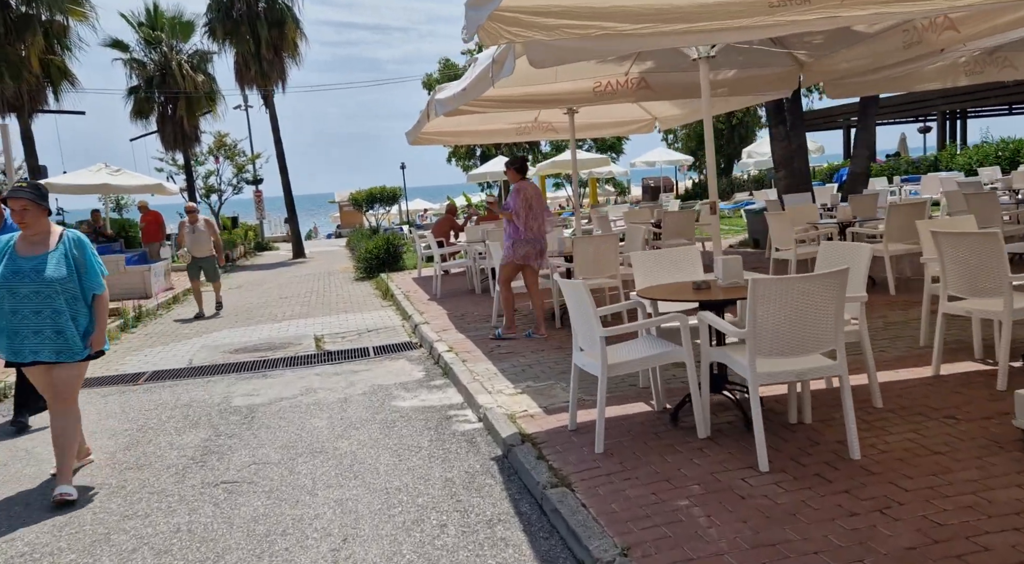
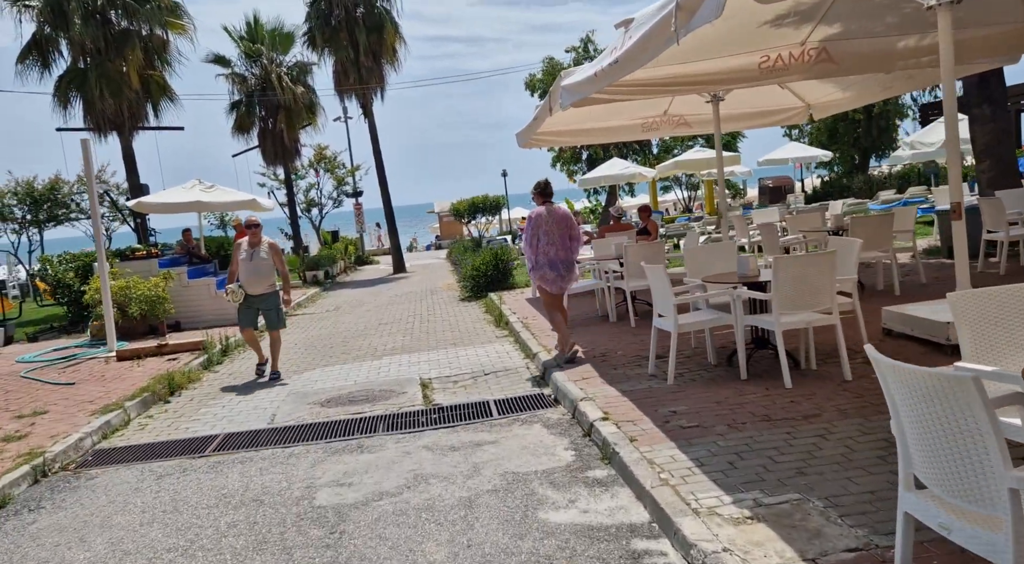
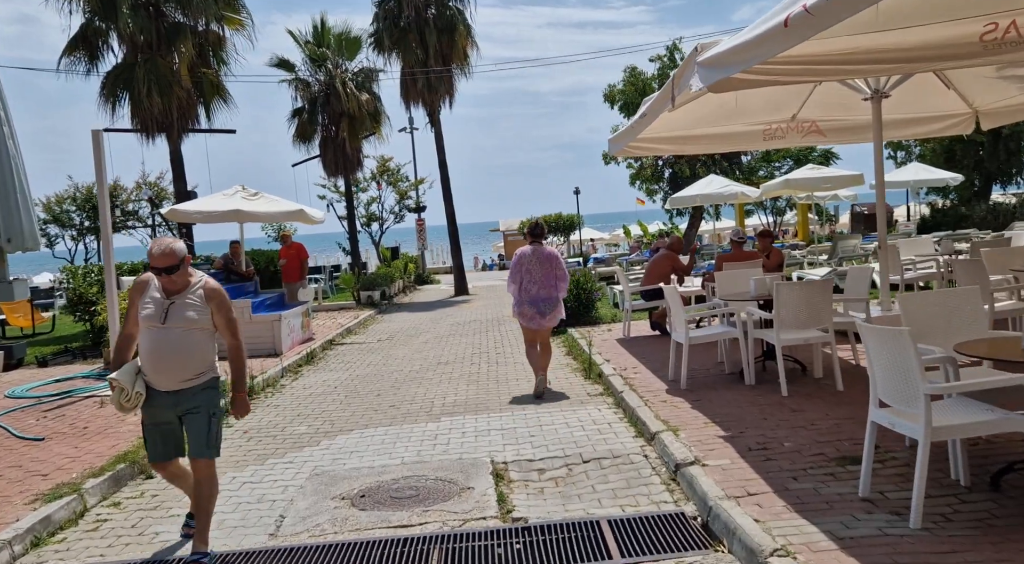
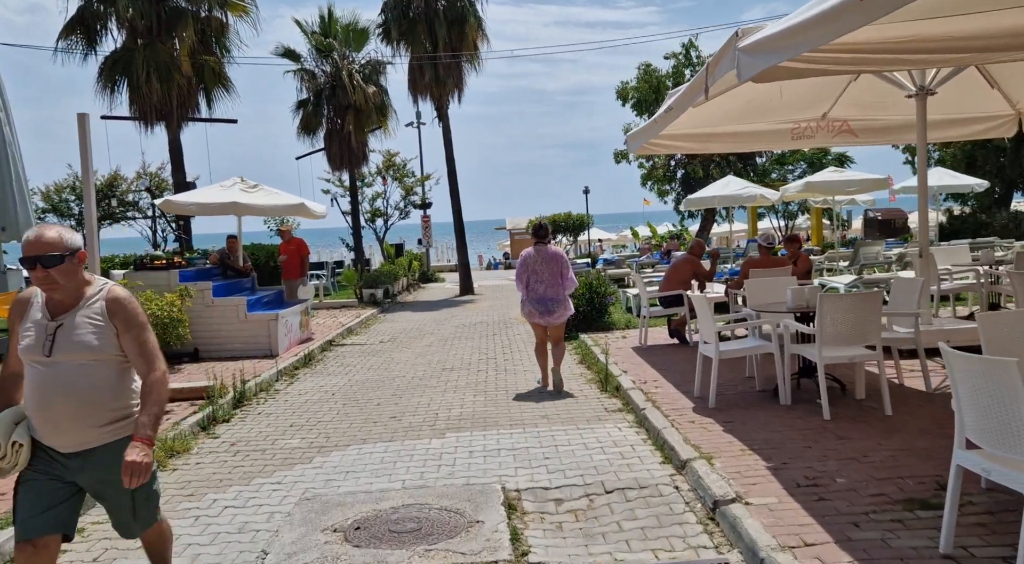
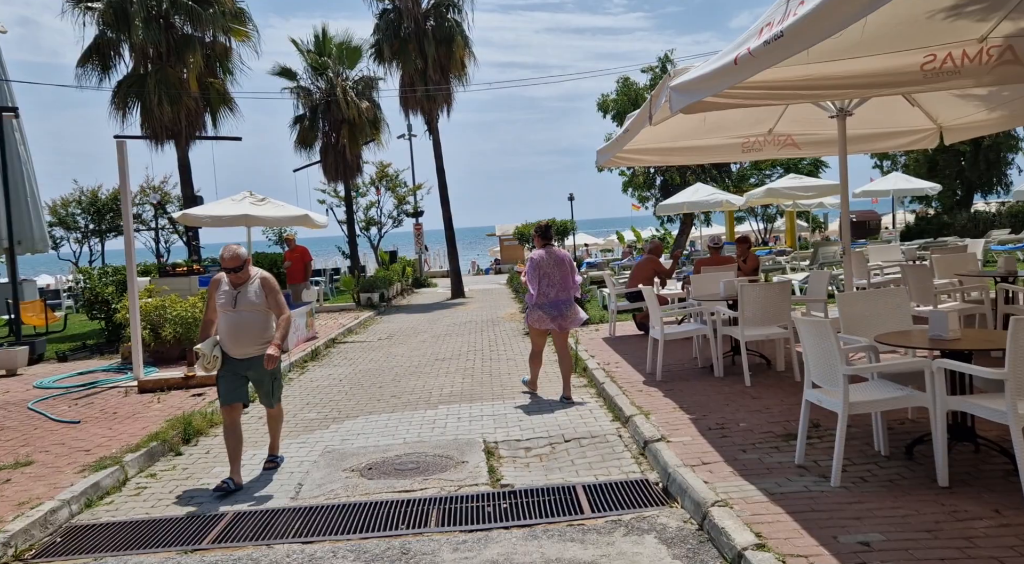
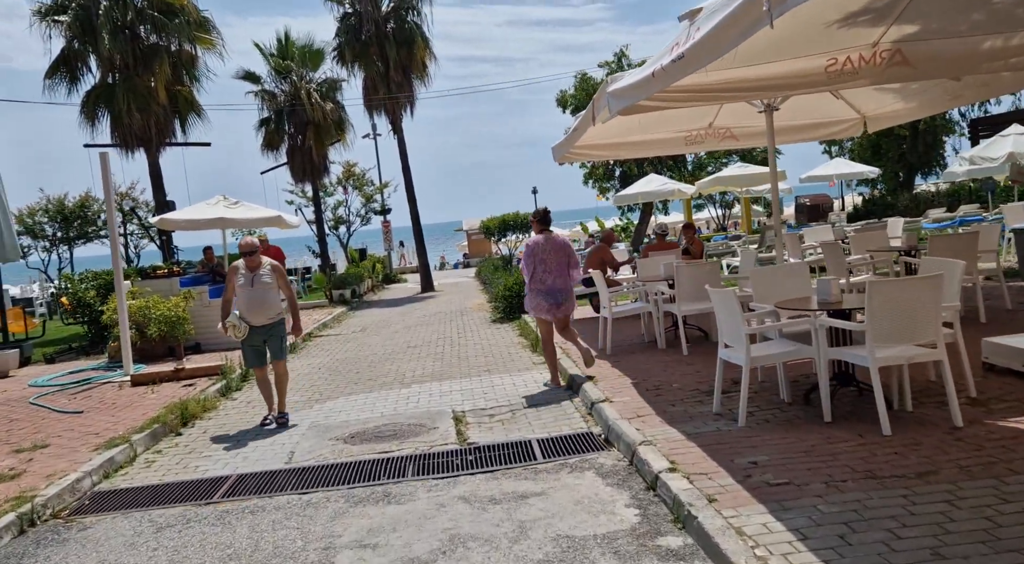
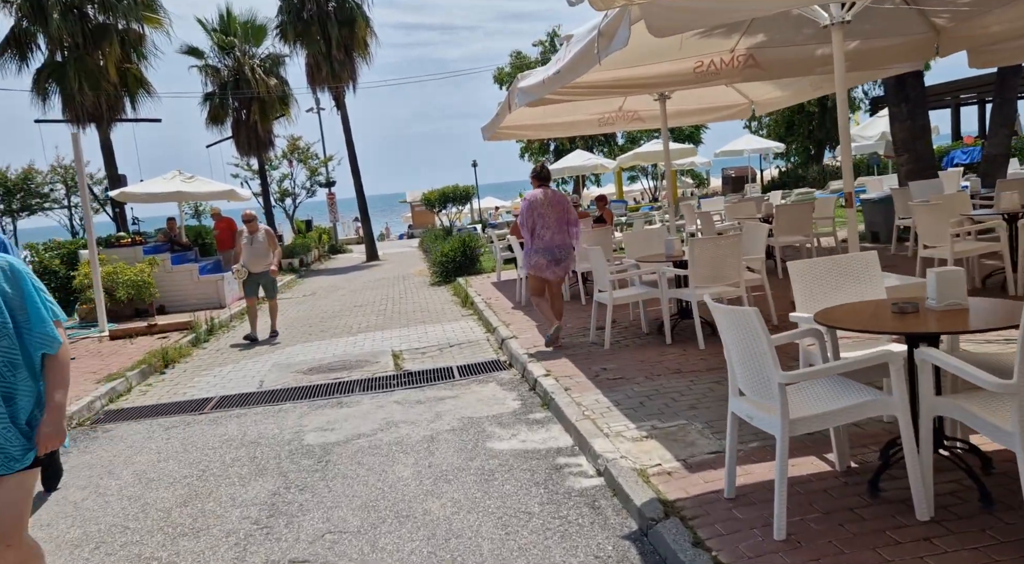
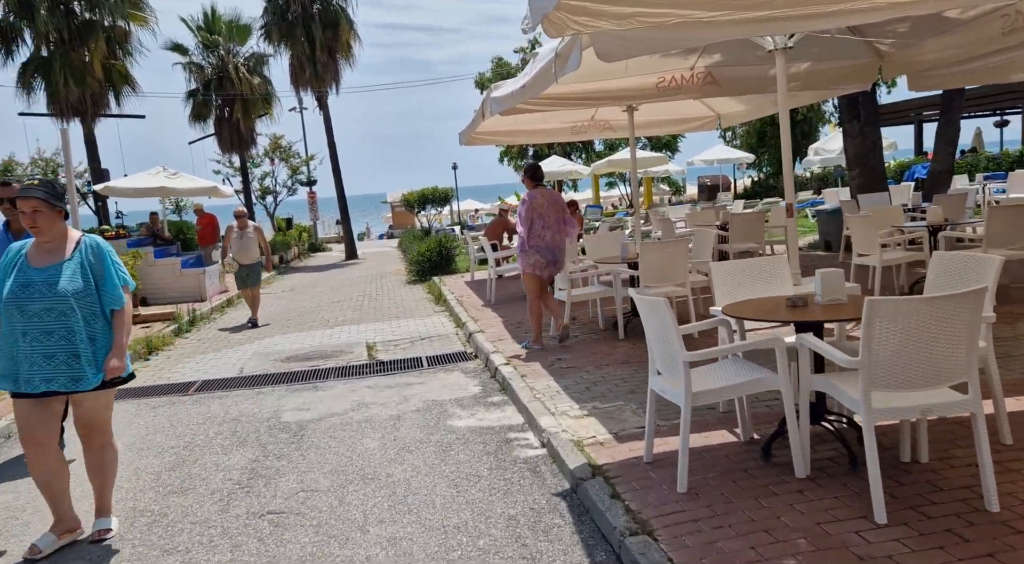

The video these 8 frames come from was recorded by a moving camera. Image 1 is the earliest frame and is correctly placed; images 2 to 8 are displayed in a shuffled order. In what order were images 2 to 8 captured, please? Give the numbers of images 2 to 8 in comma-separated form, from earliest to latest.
8, 7, 2, 6, 5, 3, 4
